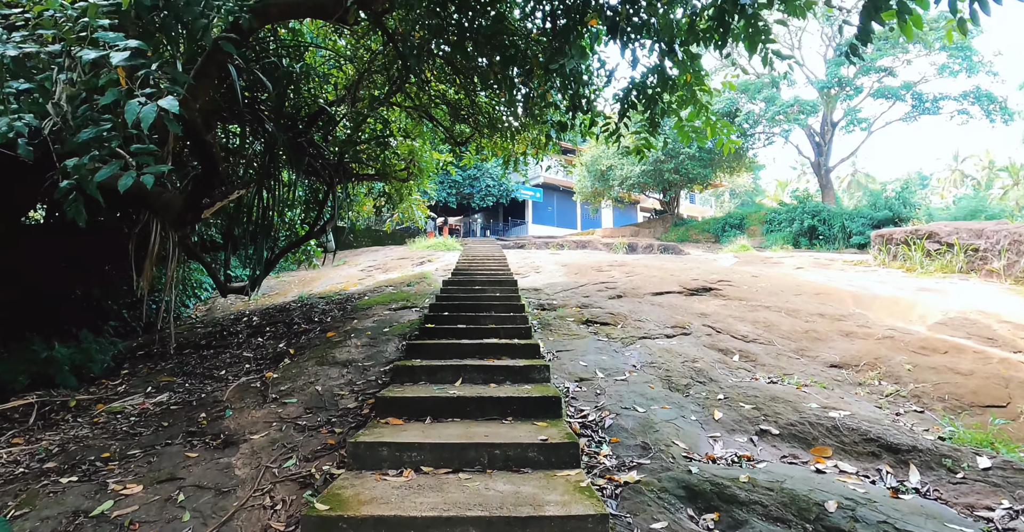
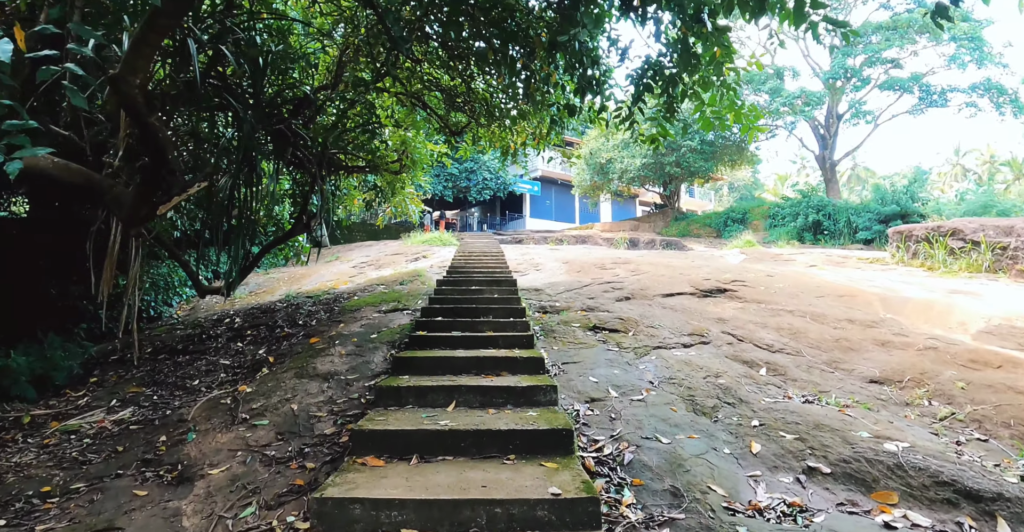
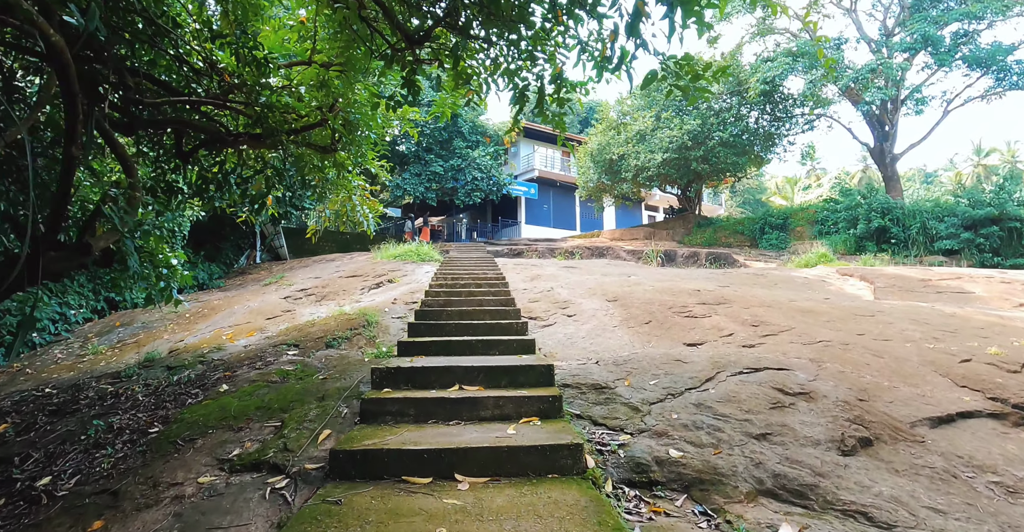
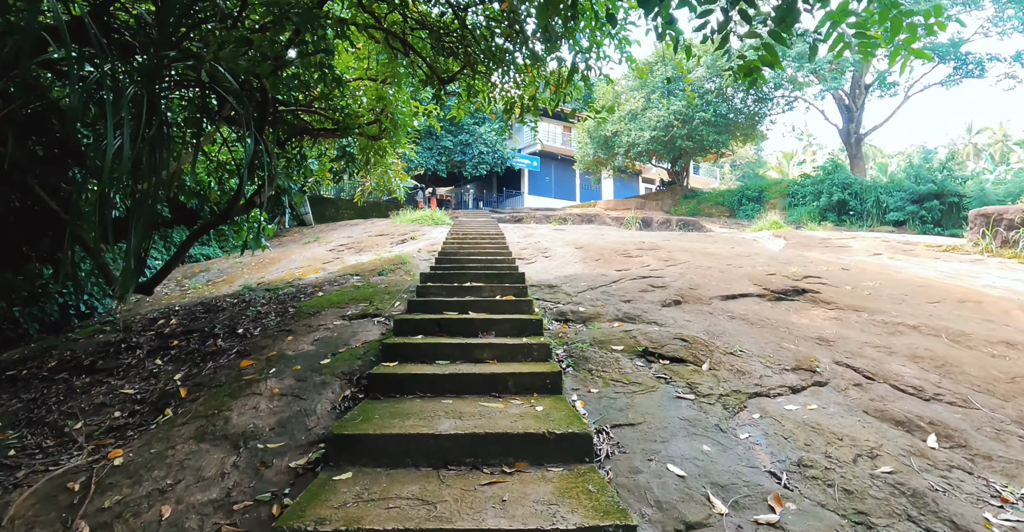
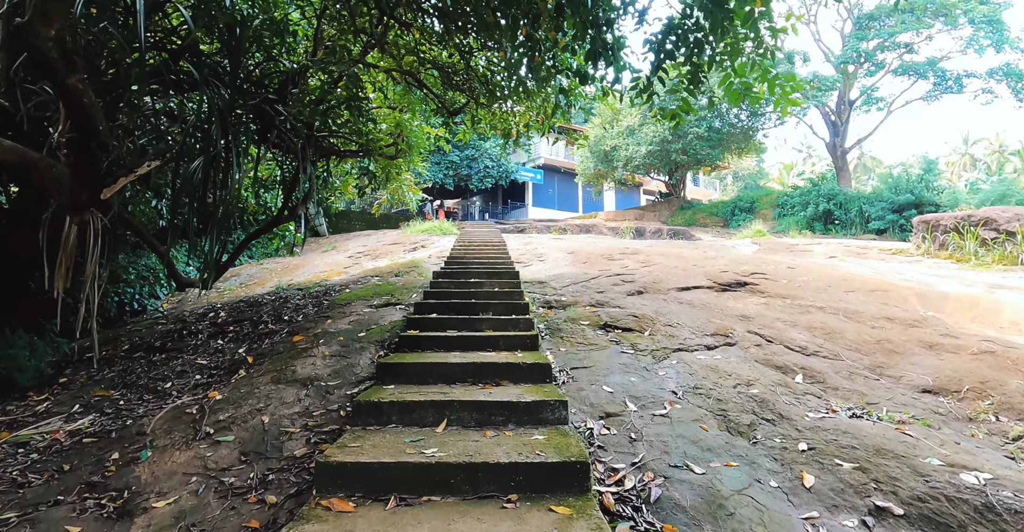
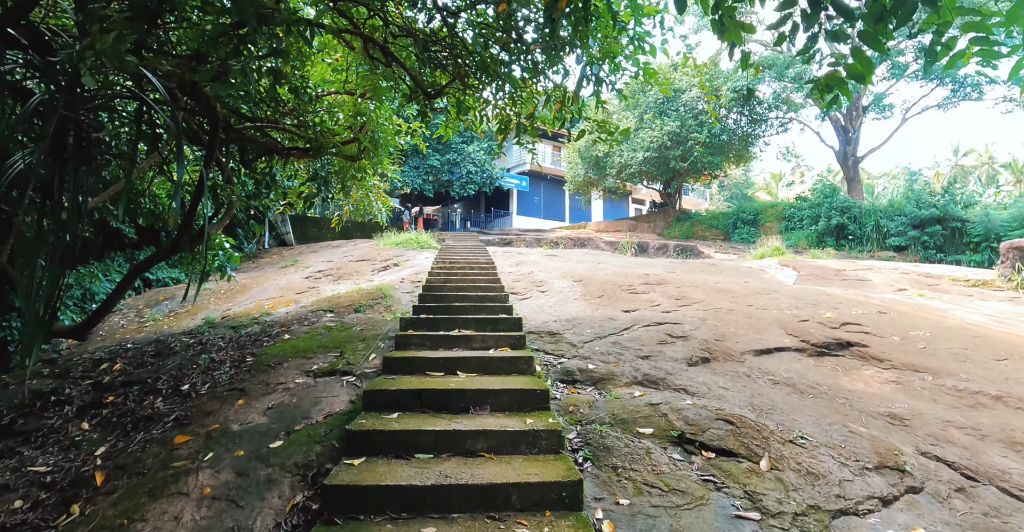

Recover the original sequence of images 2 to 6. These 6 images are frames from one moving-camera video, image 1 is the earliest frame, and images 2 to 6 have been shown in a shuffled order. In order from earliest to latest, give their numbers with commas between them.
2, 5, 4, 6, 3
